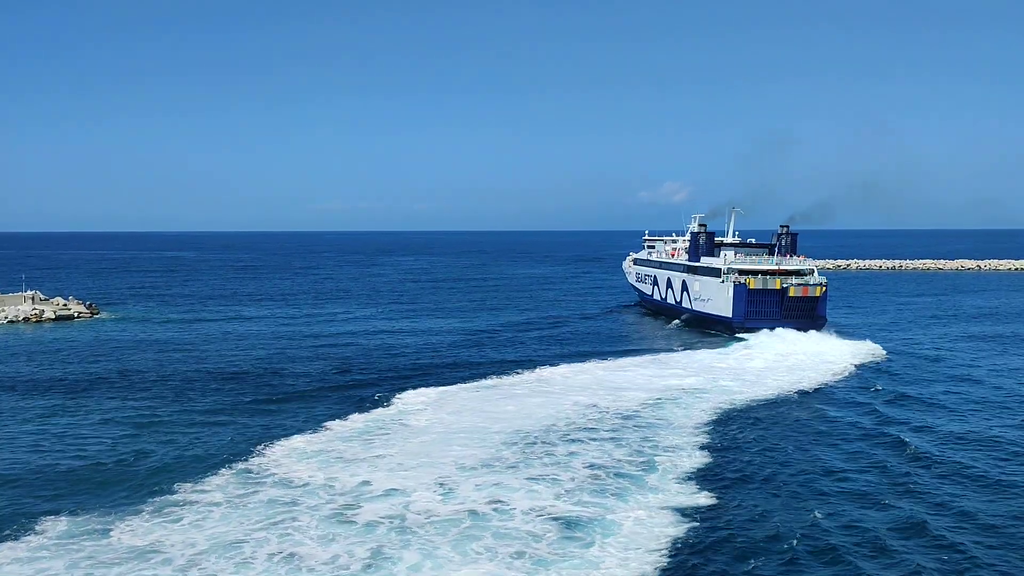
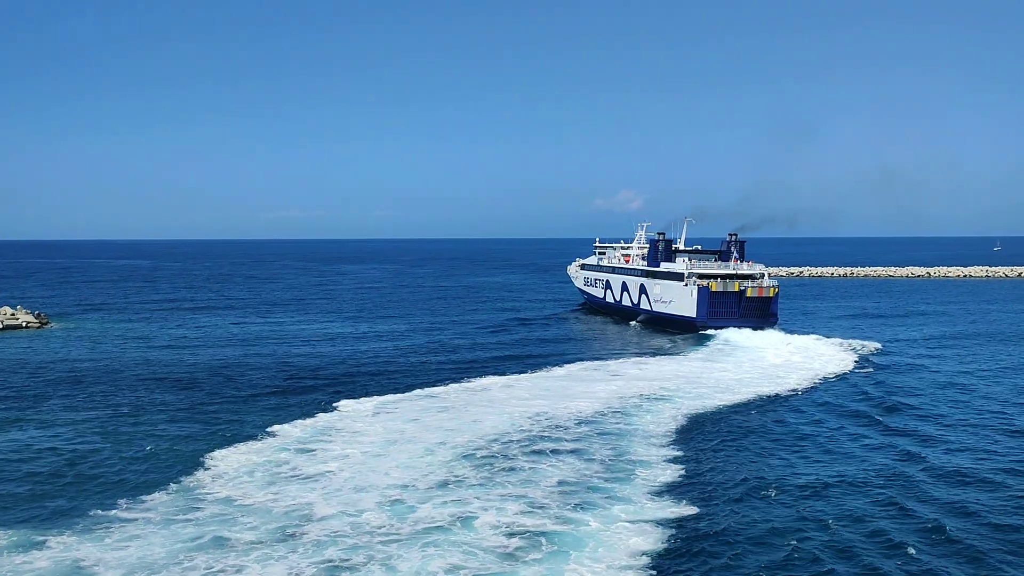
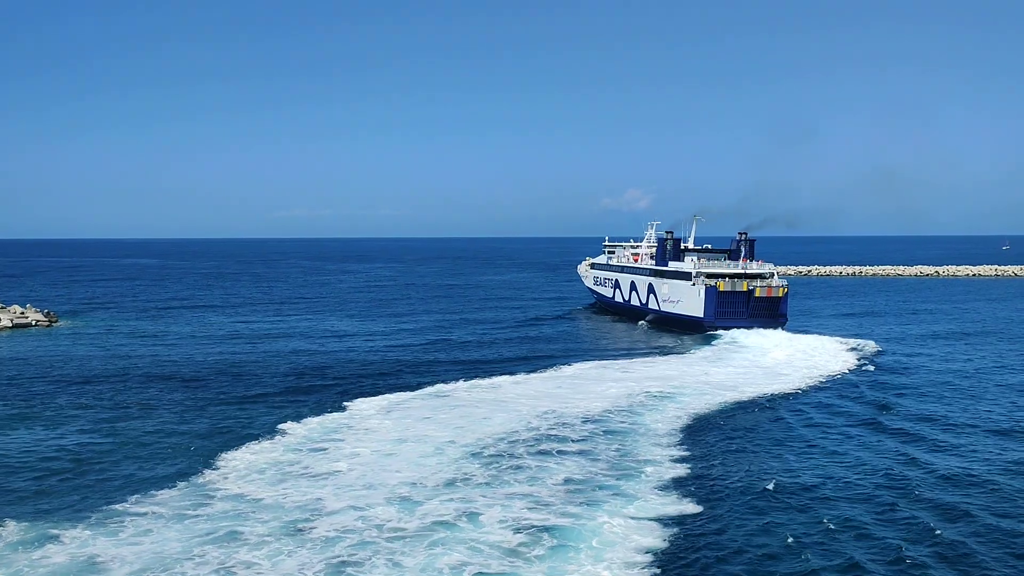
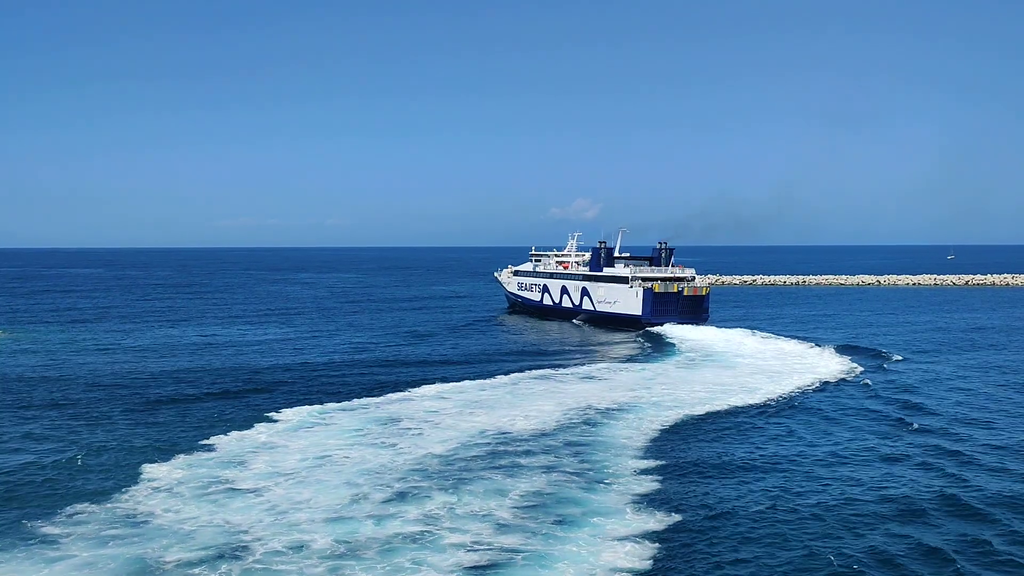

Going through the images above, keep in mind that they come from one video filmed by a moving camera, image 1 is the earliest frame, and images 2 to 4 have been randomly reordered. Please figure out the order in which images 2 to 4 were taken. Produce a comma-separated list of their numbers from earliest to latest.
3, 2, 4
